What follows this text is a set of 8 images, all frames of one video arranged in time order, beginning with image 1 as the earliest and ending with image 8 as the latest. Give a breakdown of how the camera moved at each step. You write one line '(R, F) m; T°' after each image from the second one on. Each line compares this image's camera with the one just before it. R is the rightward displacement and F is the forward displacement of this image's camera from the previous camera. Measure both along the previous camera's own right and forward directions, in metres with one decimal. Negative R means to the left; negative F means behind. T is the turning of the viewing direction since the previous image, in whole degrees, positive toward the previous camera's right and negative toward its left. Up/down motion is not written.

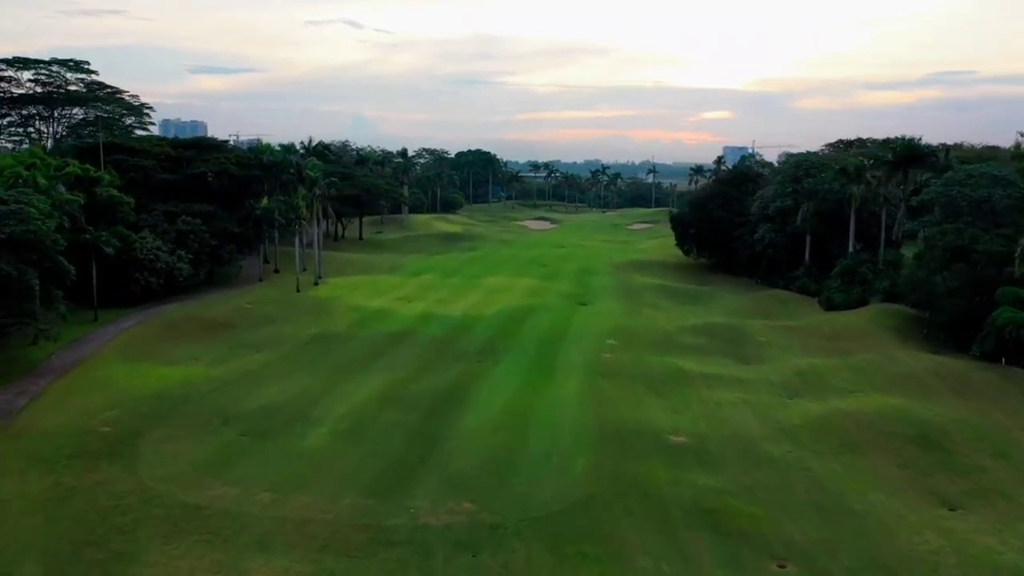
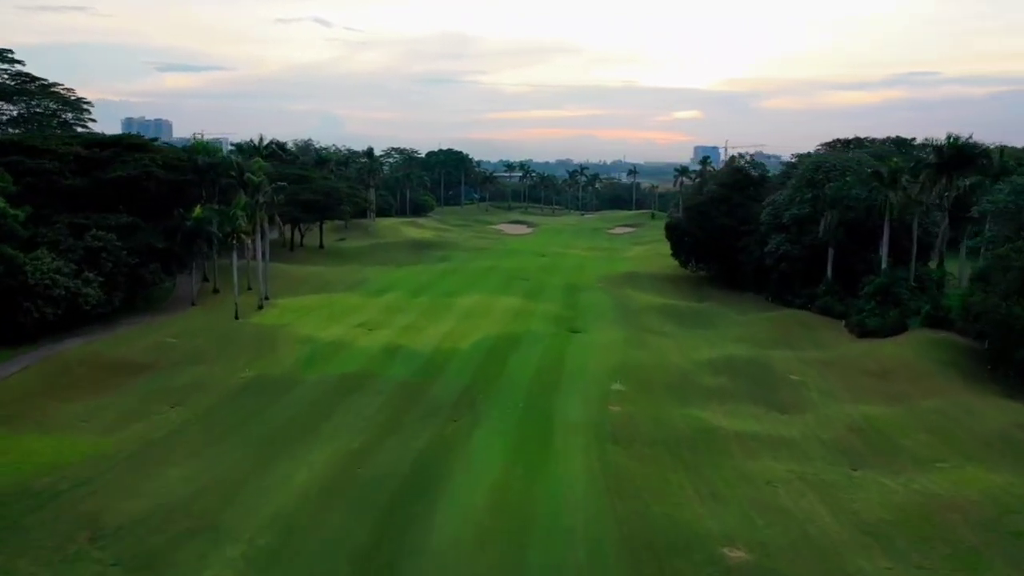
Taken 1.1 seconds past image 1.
(-0.4, +6.9) m; +2°
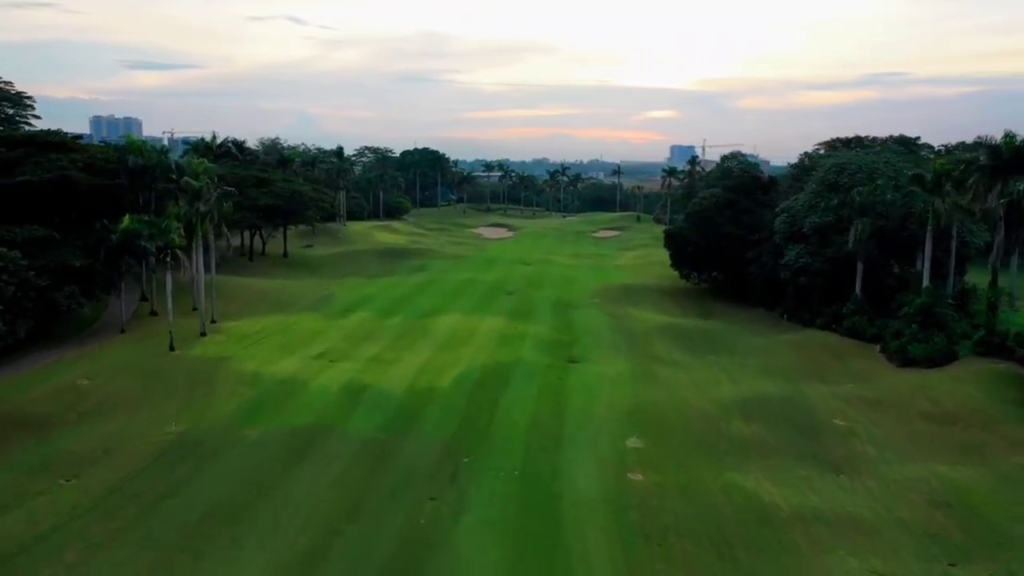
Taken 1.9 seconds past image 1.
(-0.4, +5.7) m; +2°
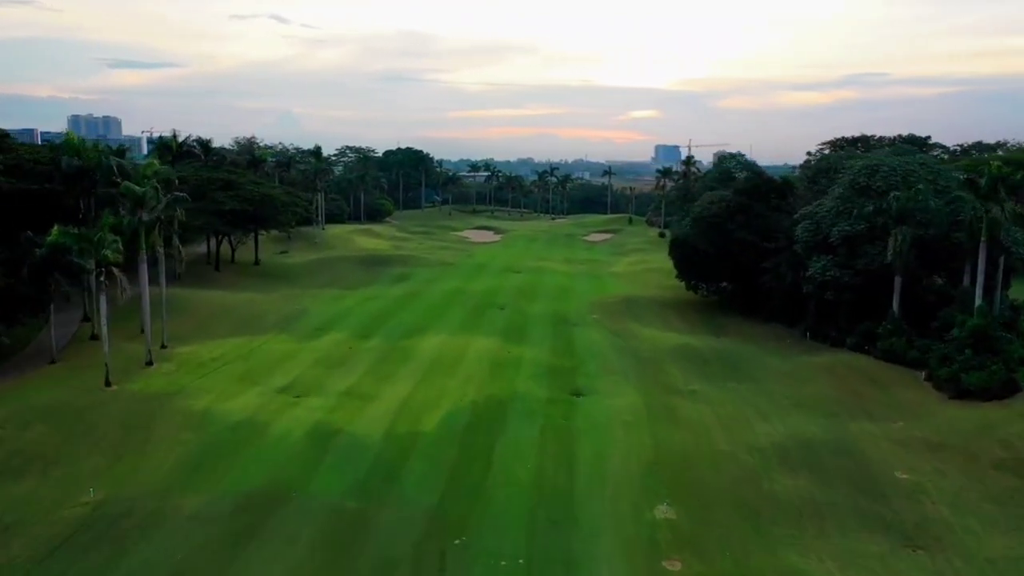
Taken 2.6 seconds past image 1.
(-0.4, +4.6) m; +1°
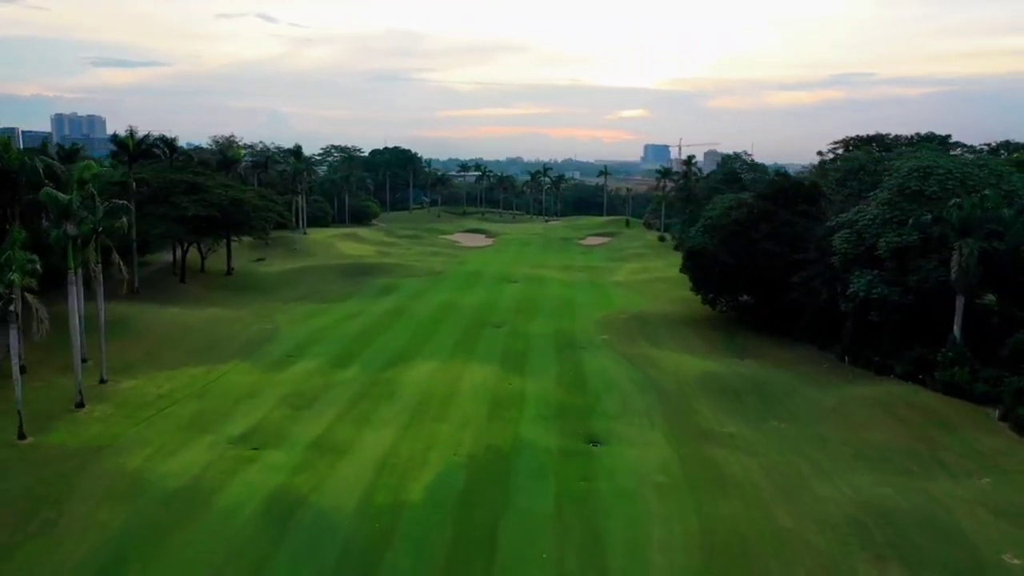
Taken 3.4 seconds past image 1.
(-0.4, +4.8) m; +1°
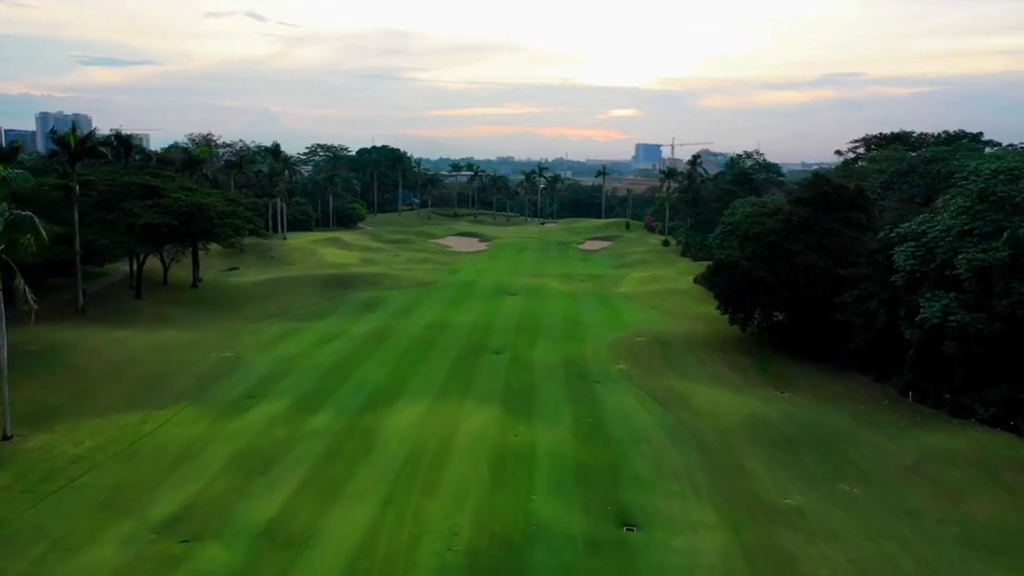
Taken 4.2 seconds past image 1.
(-0.4, +5.5) m; +1°
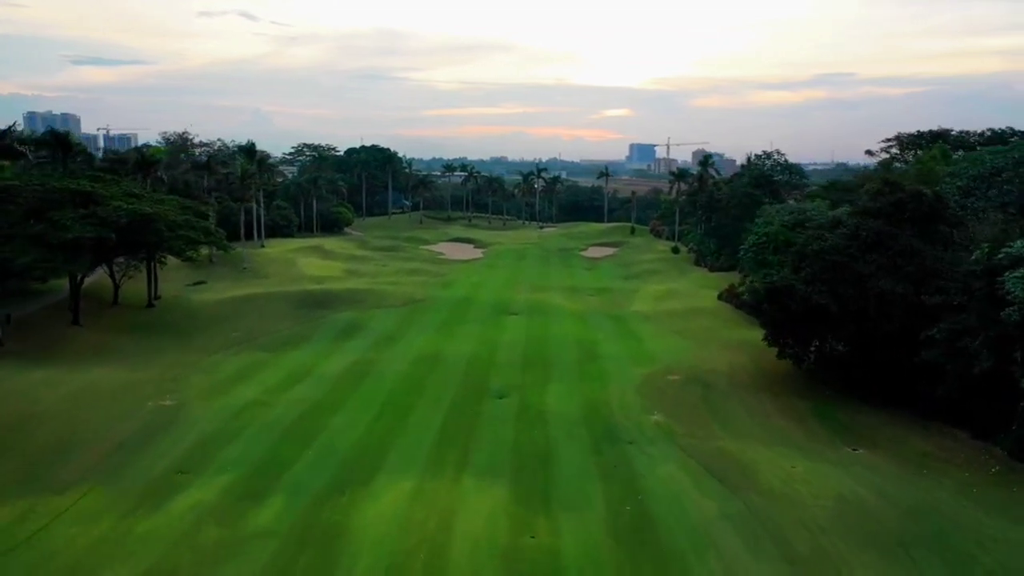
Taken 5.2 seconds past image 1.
(-0.5, +6.4) m; 0°
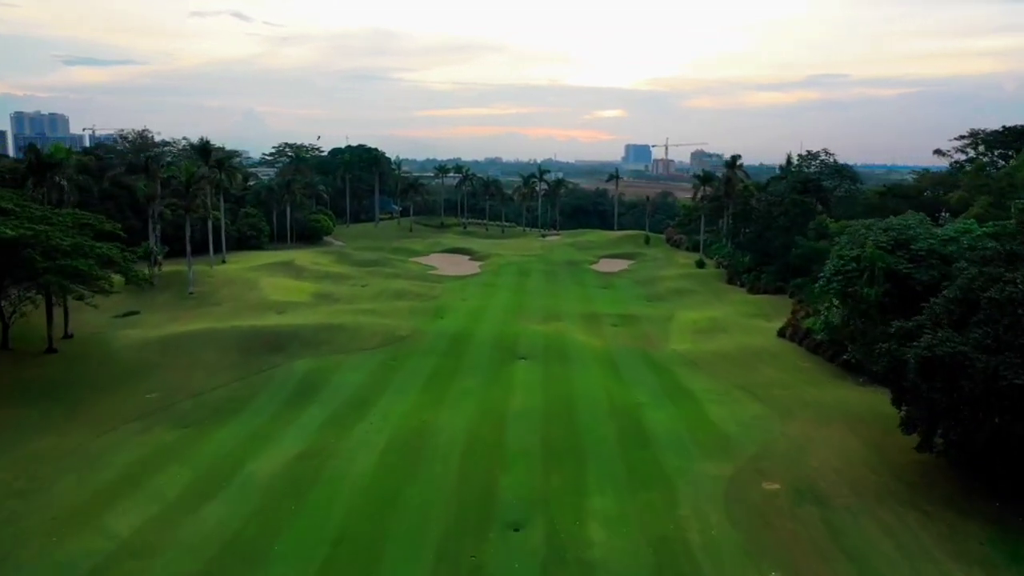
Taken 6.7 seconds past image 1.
(-0.6, +10.2) m; 0°
